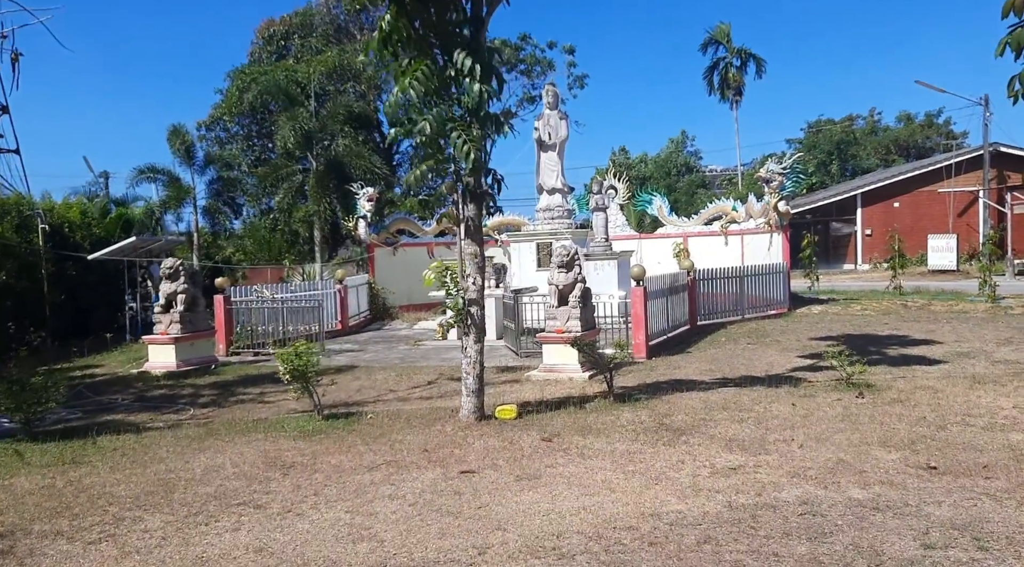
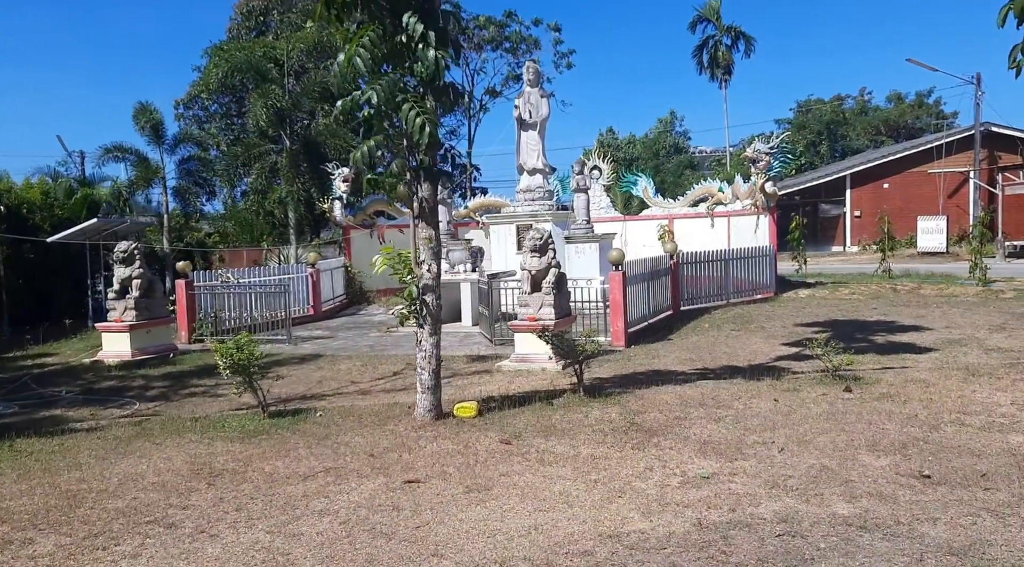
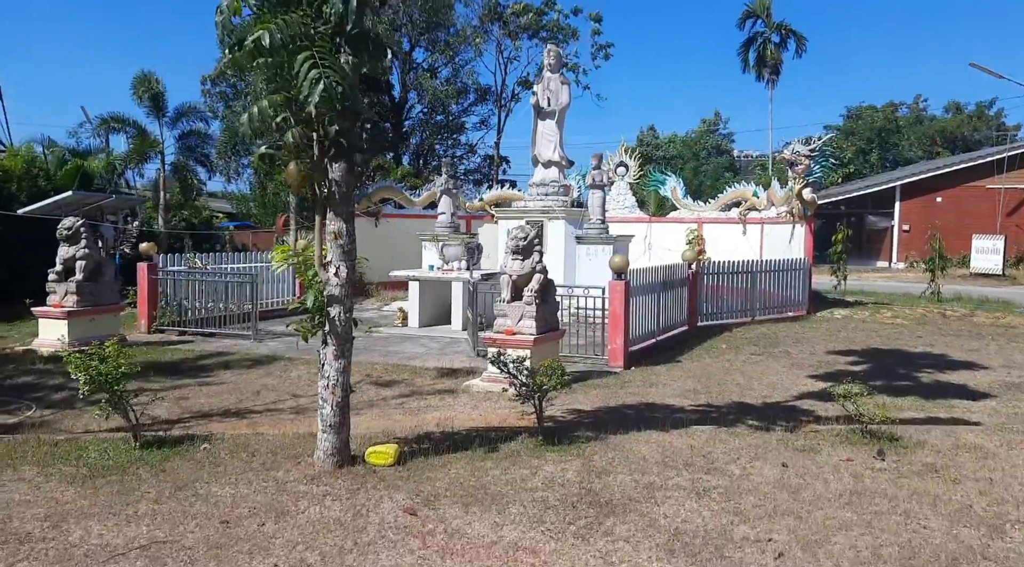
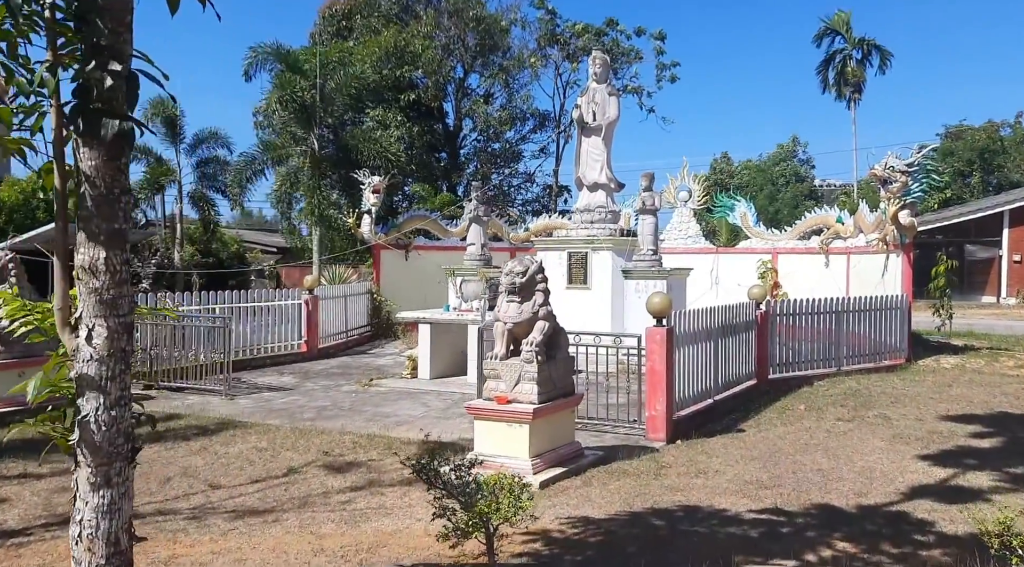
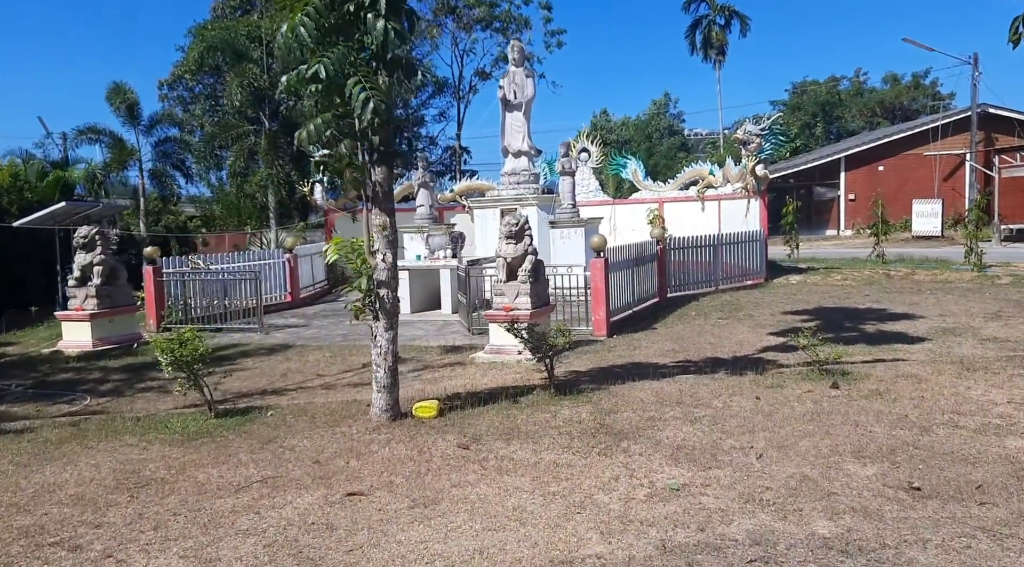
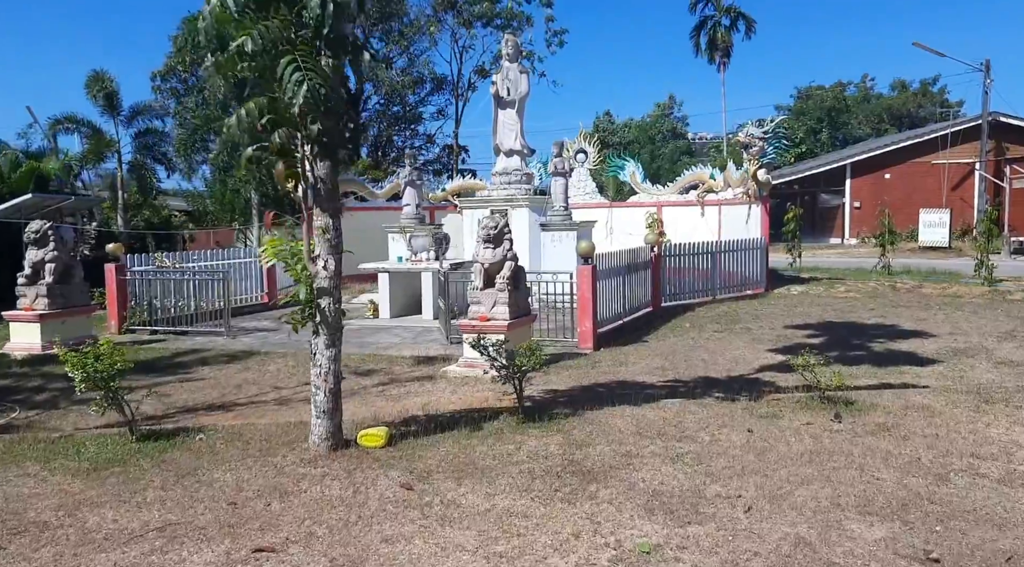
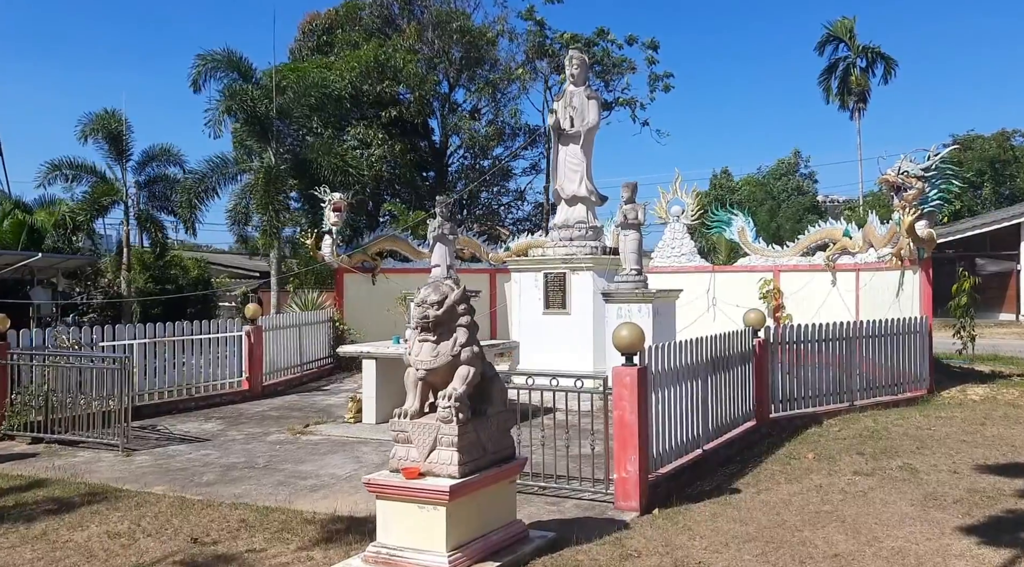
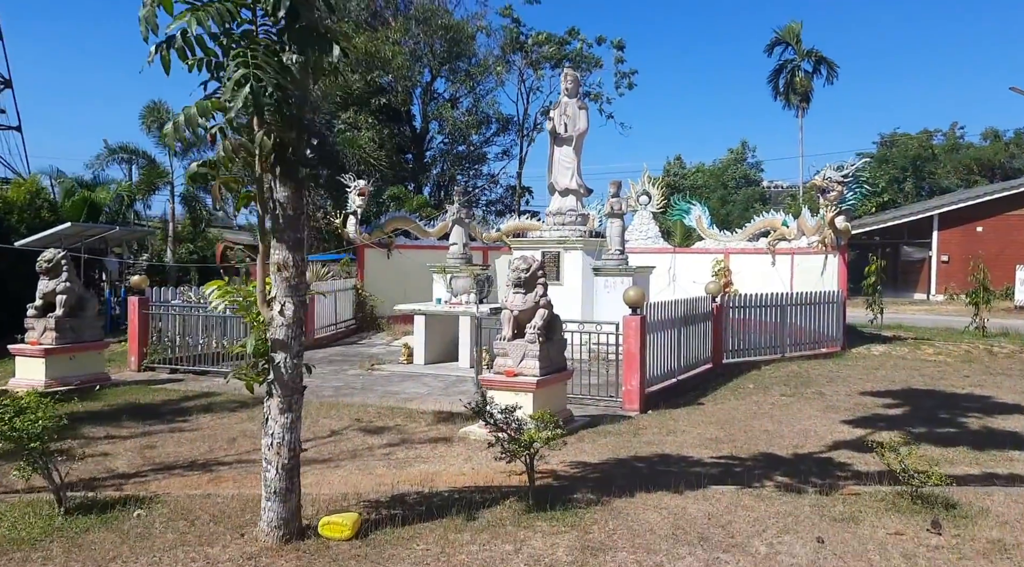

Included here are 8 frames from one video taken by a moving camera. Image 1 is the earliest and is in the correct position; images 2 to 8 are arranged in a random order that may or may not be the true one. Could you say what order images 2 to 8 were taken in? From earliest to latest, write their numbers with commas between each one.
2, 5, 6, 3, 8, 4, 7
